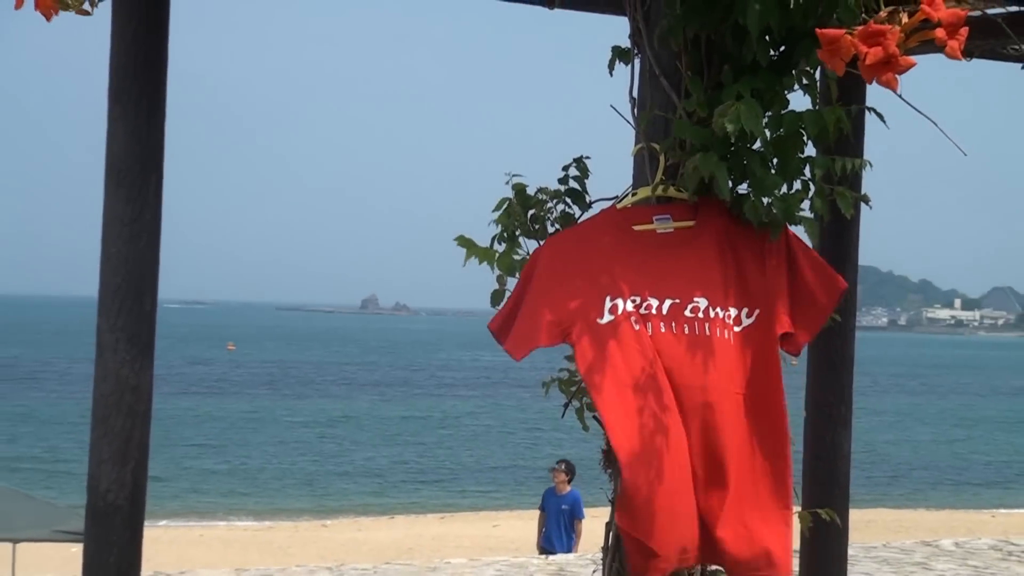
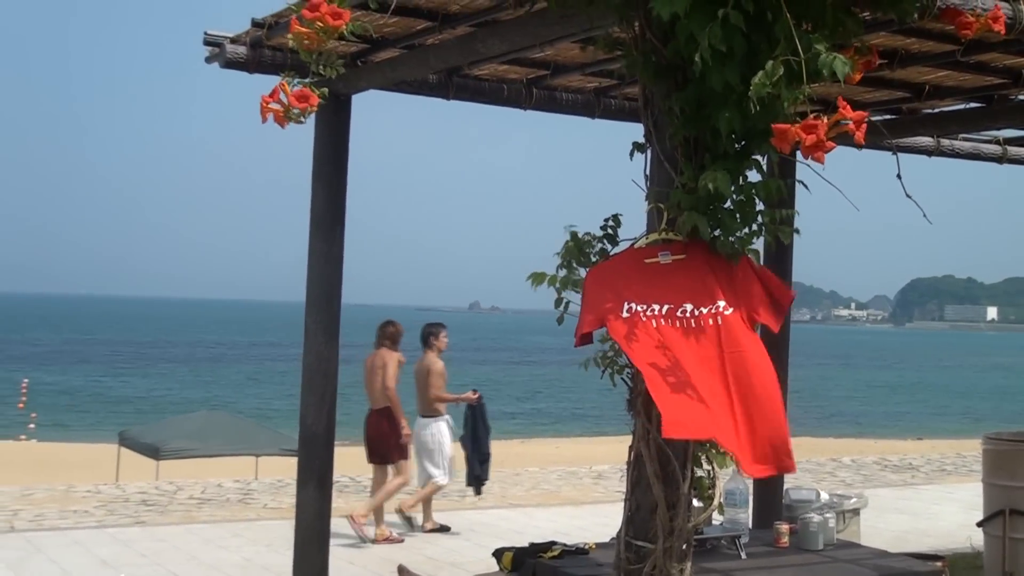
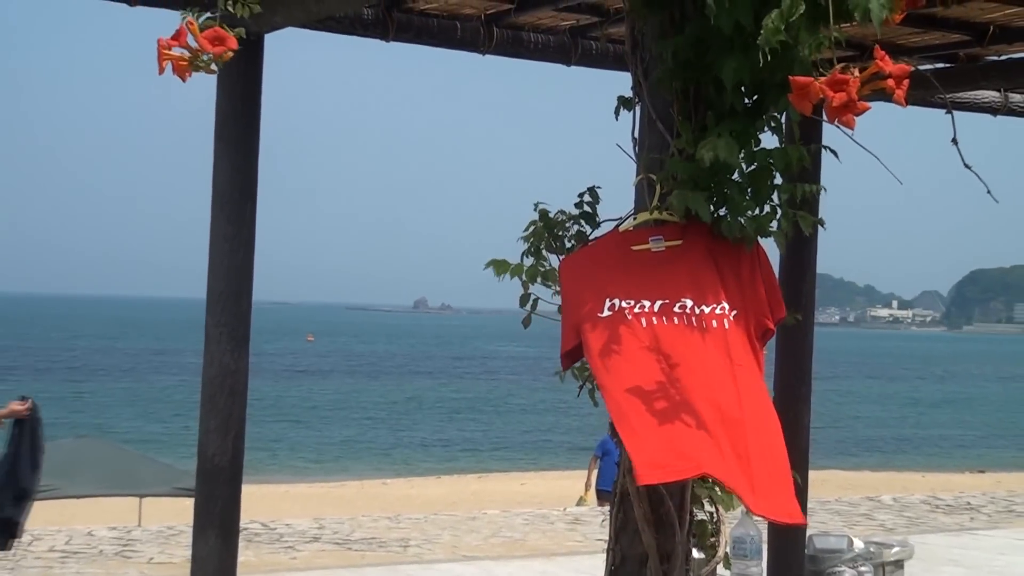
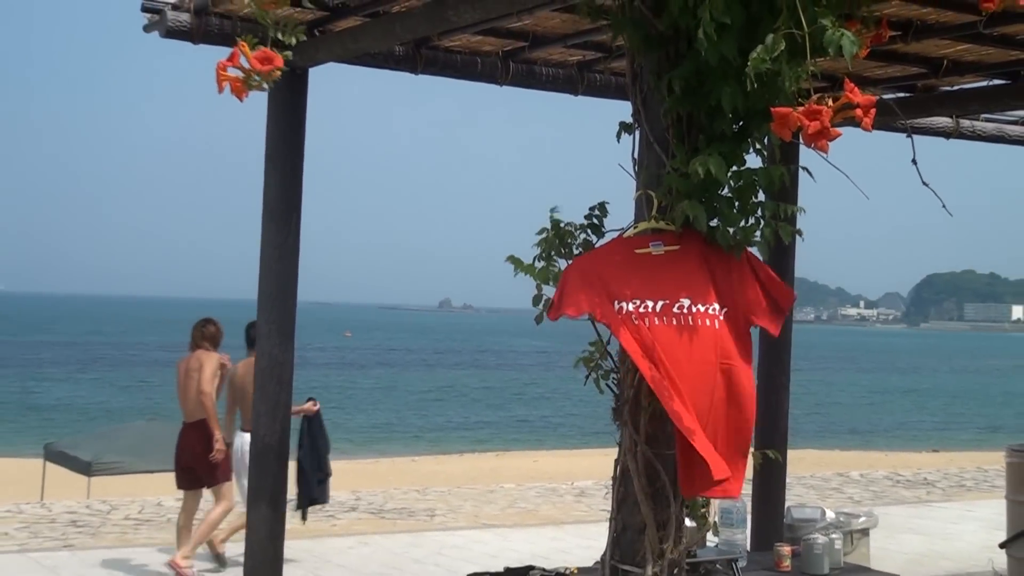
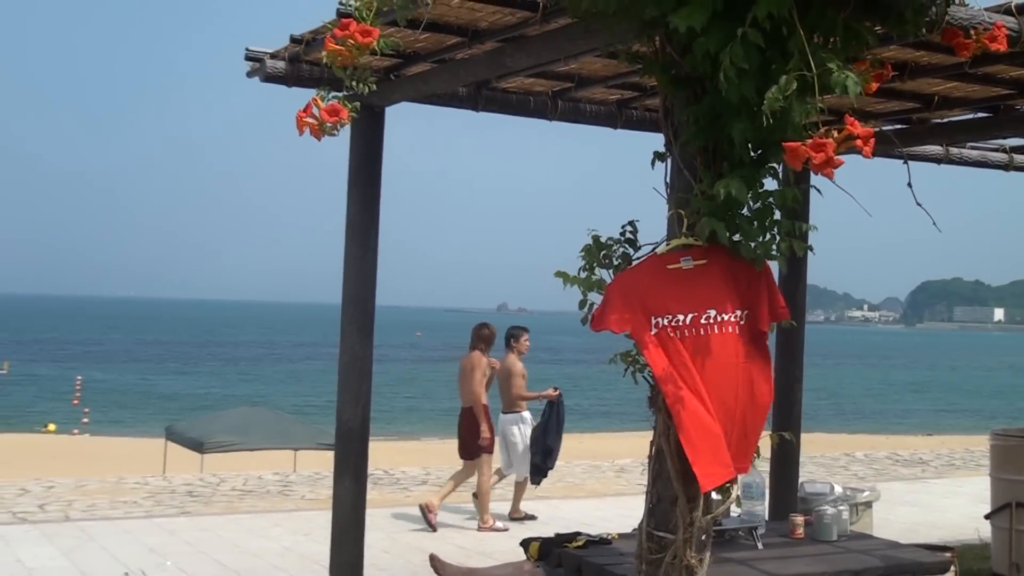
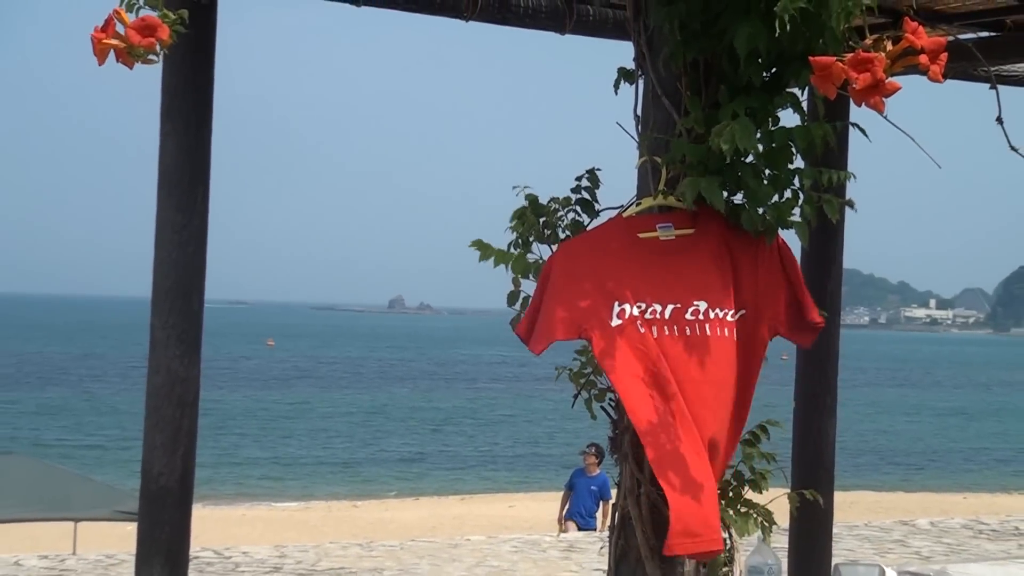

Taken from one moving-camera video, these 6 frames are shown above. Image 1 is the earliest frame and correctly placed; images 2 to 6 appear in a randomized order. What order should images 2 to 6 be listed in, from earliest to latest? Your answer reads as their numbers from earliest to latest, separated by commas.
6, 3, 4, 2, 5
